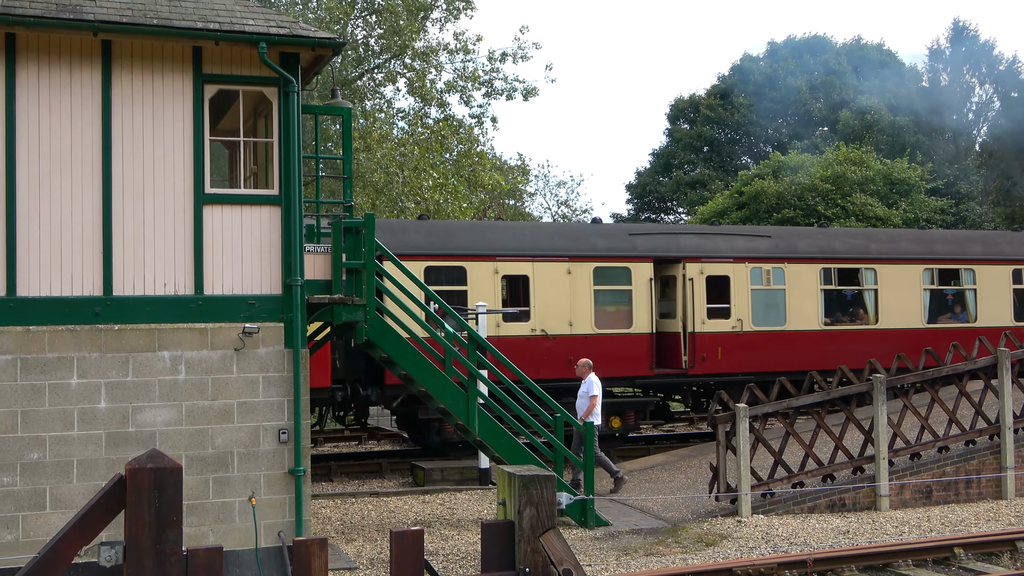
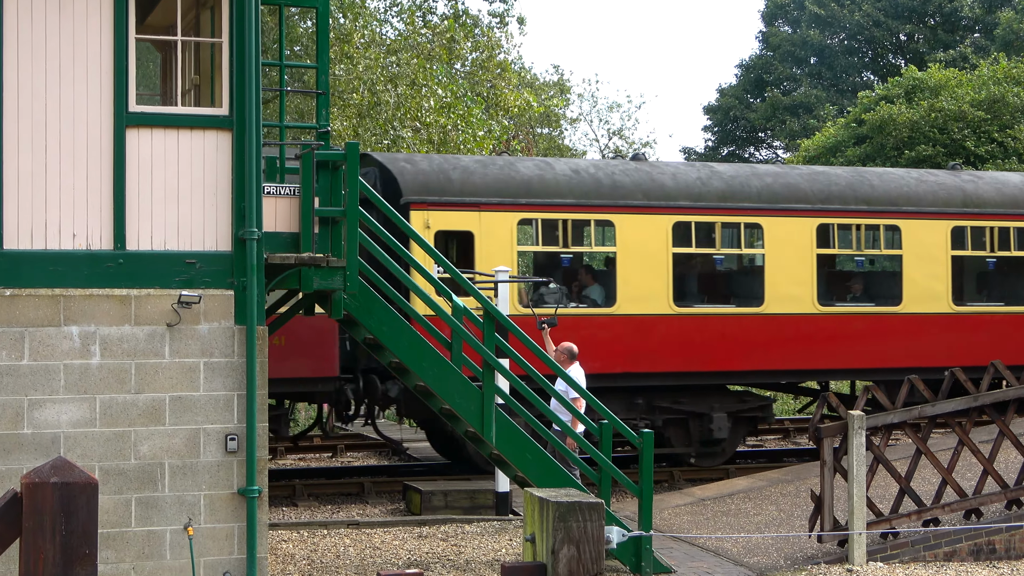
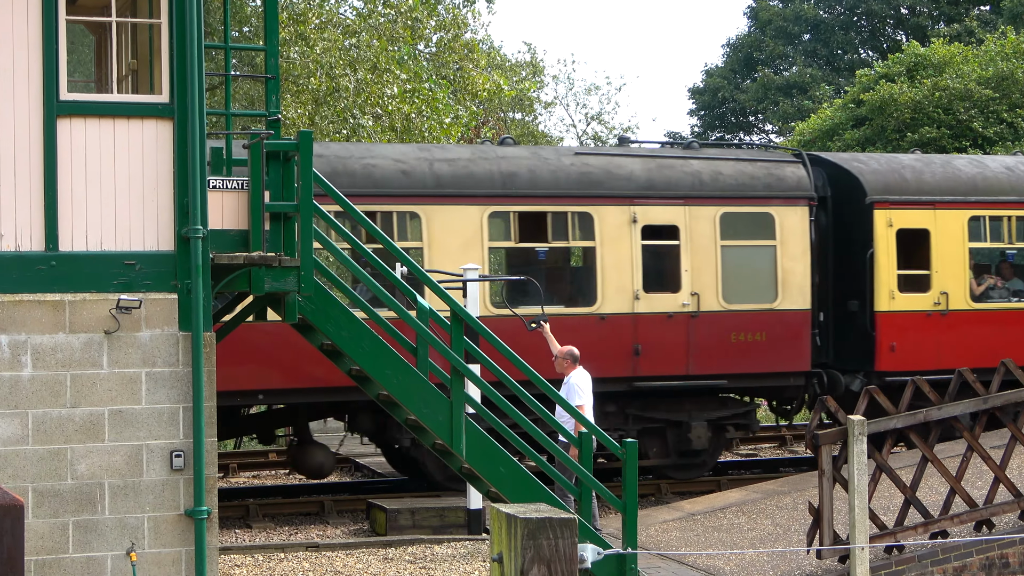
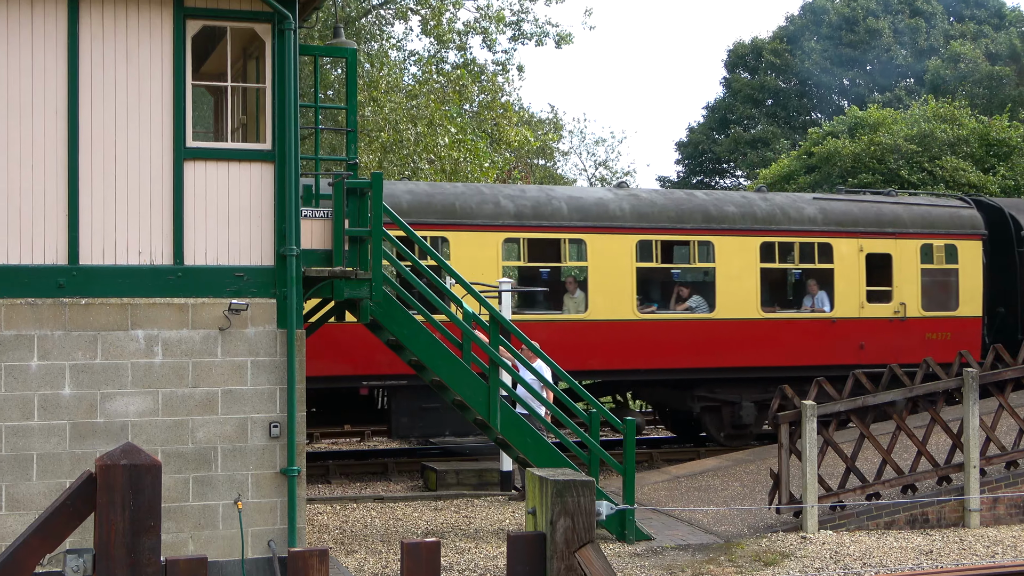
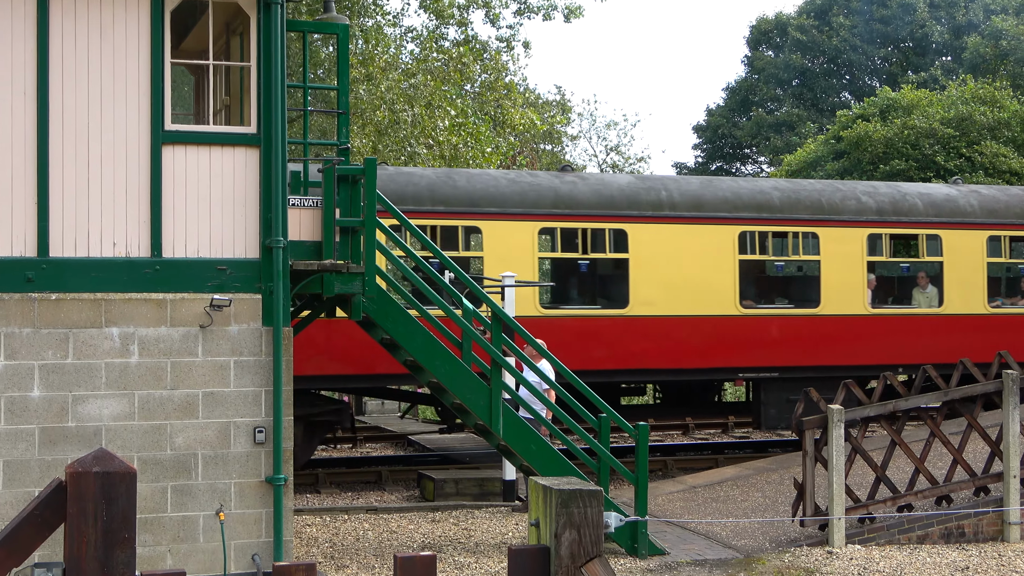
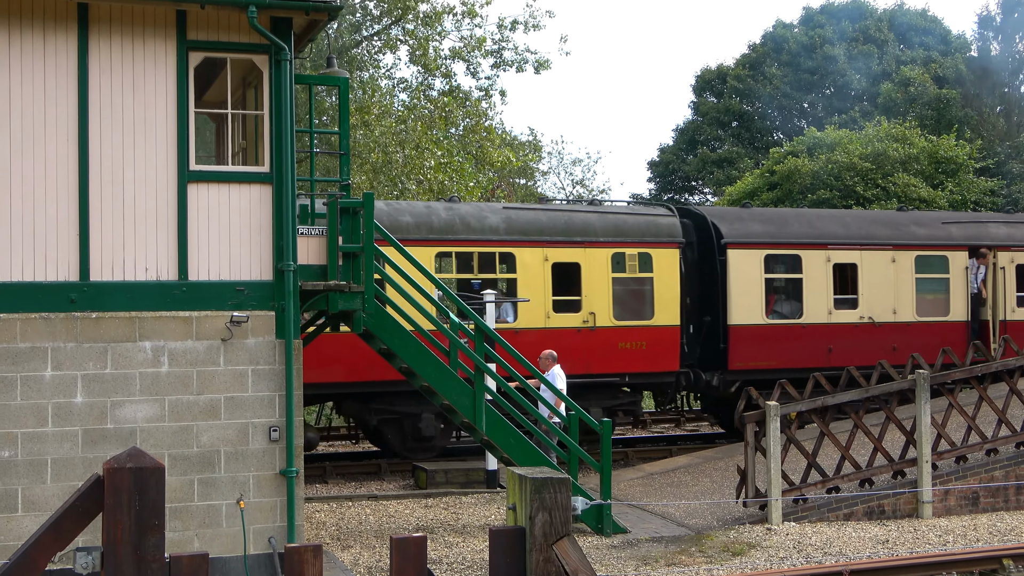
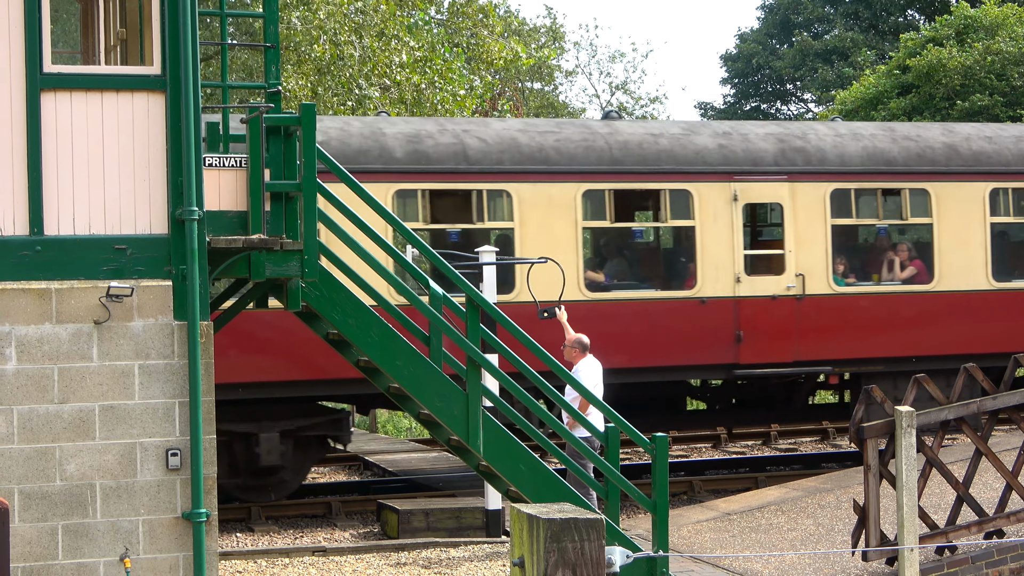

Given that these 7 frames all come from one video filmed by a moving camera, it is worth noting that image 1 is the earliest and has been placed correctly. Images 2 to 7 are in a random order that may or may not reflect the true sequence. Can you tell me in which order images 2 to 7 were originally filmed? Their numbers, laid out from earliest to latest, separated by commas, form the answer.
6, 4, 5, 2, 3, 7
